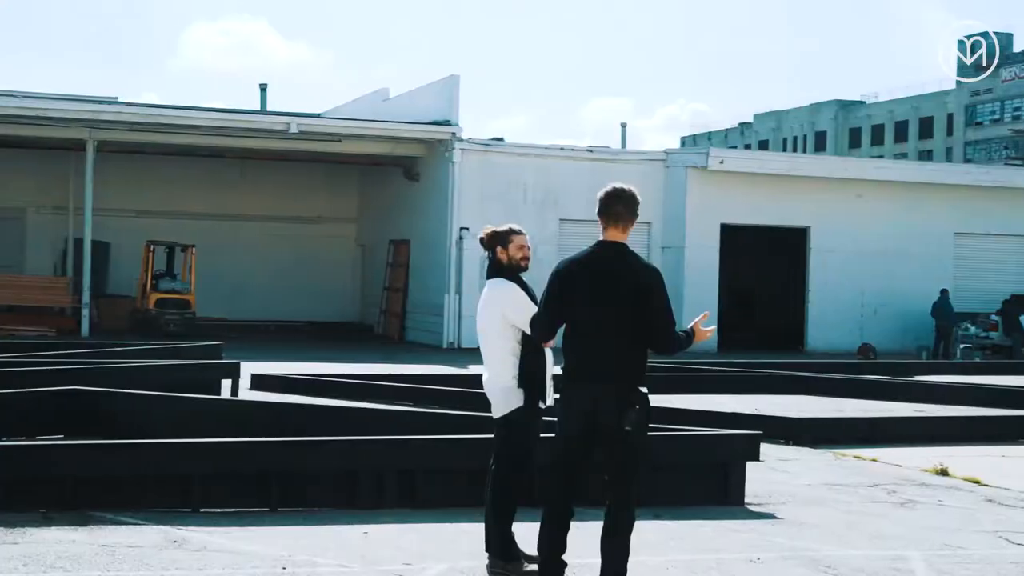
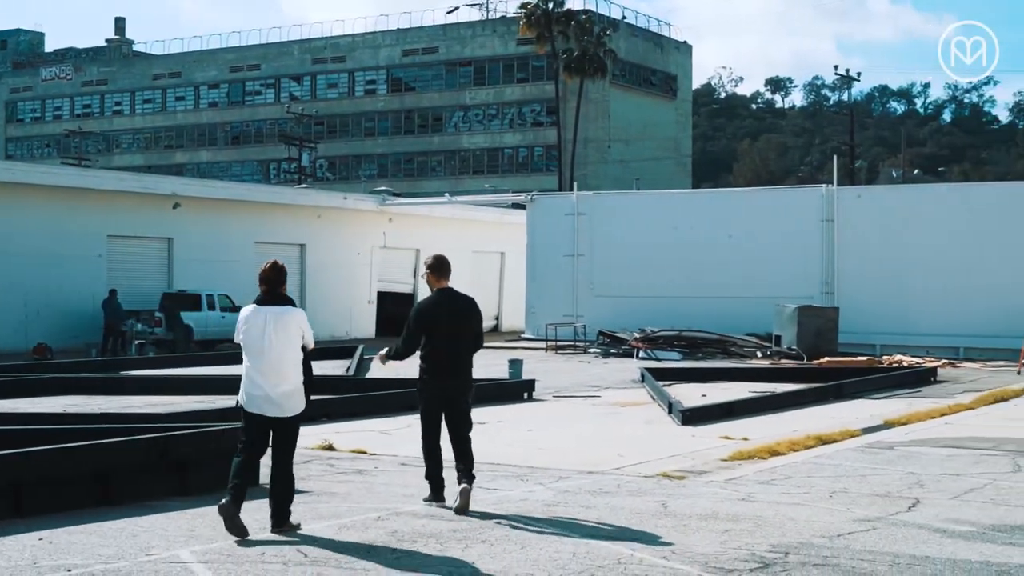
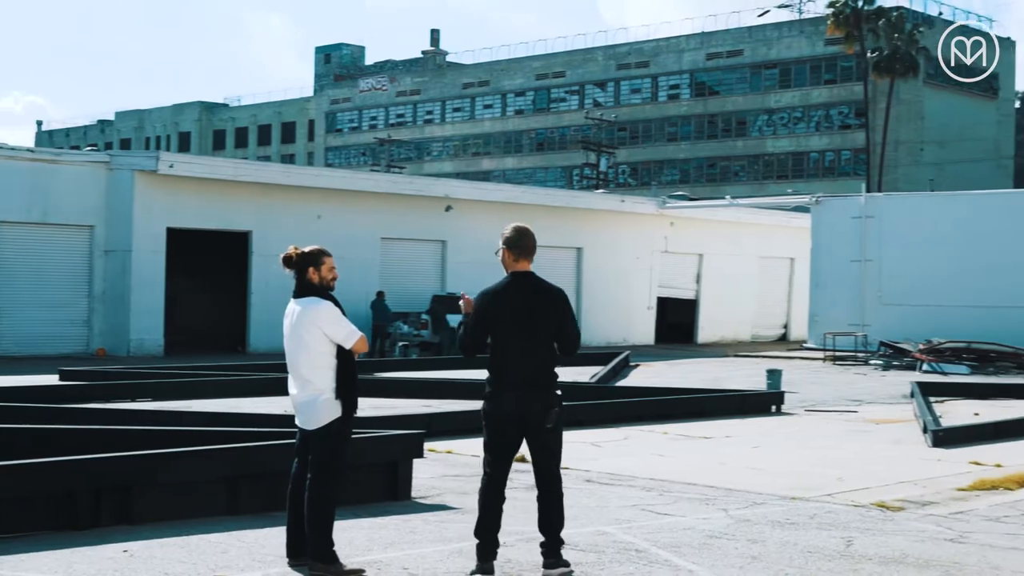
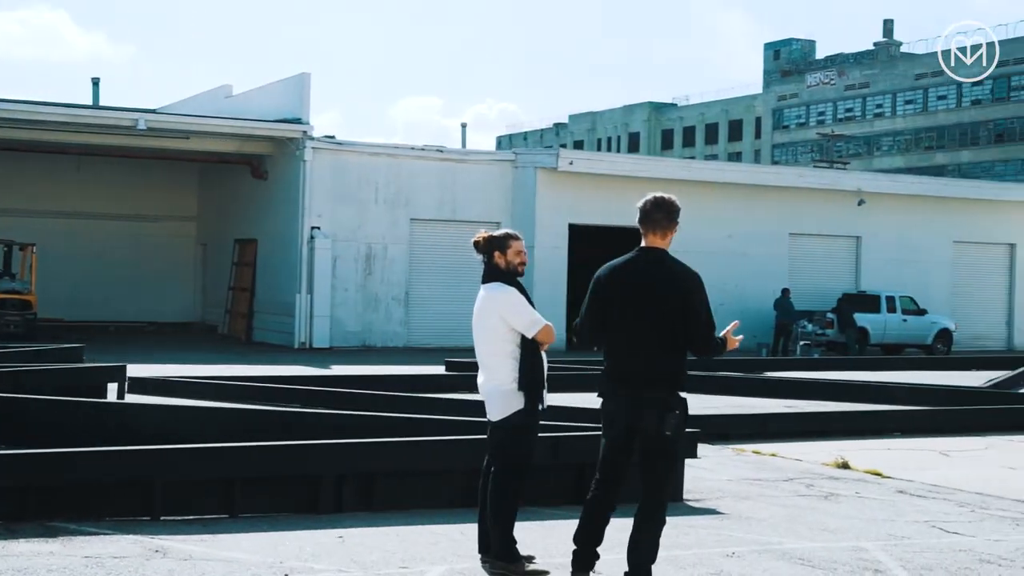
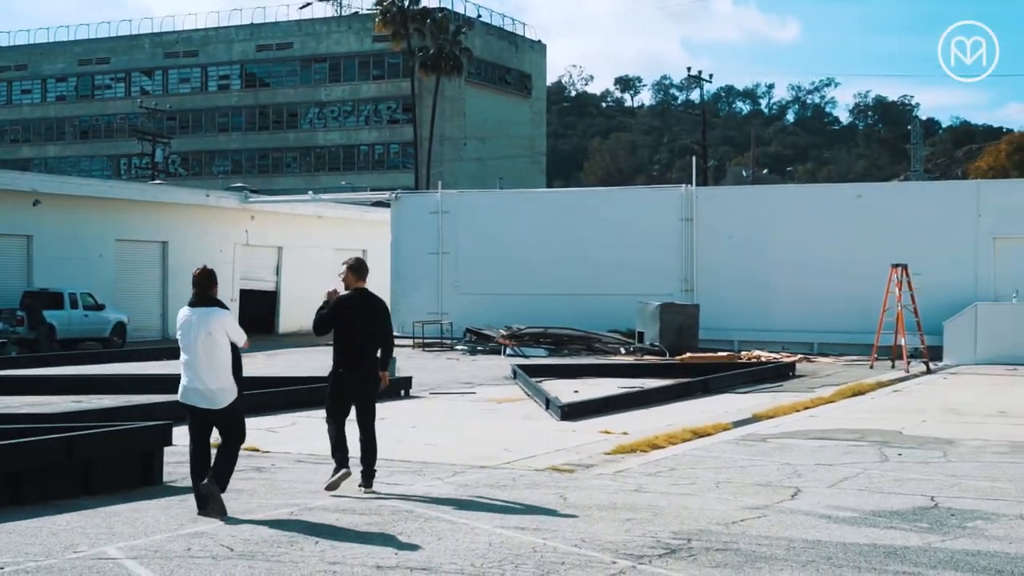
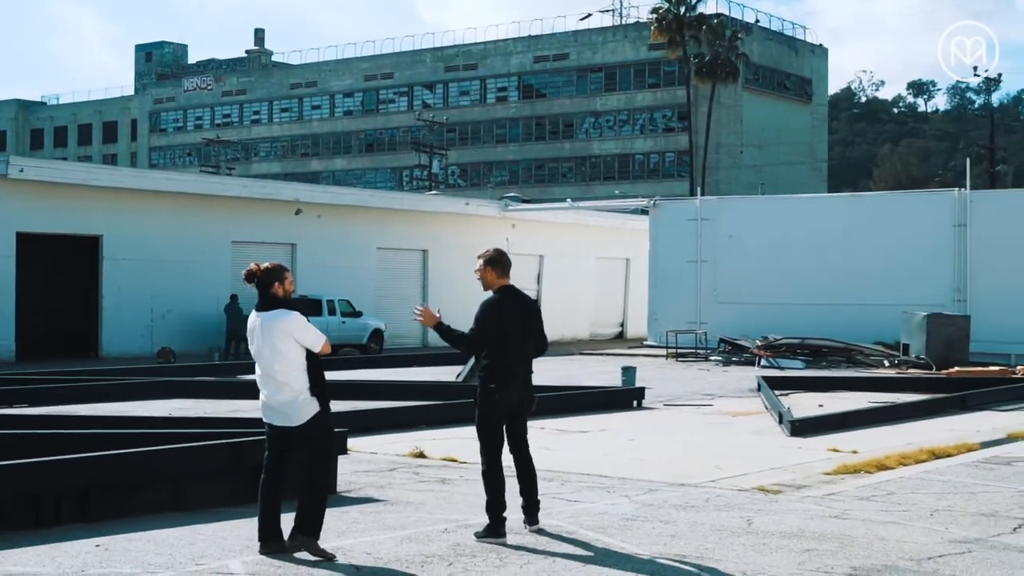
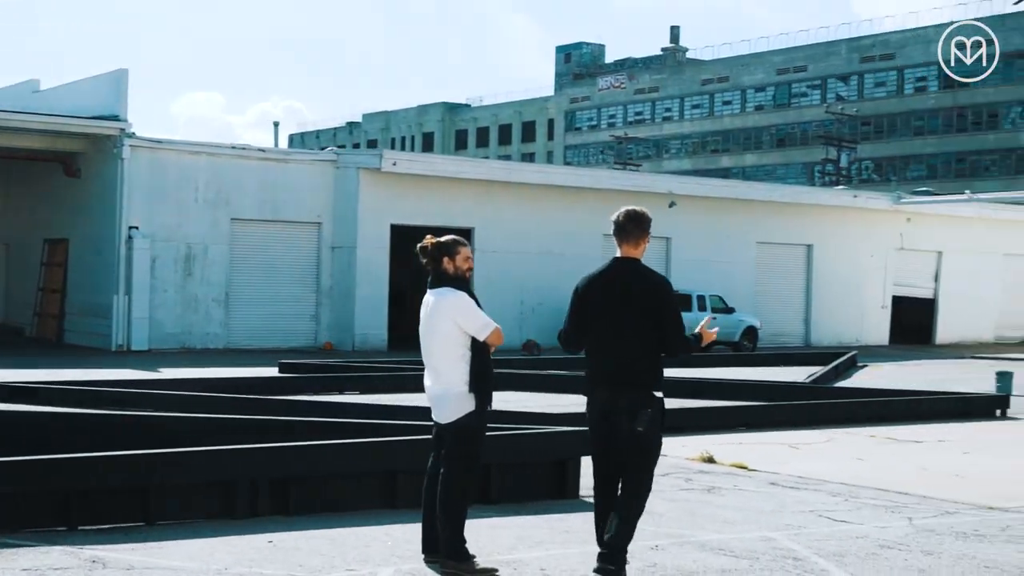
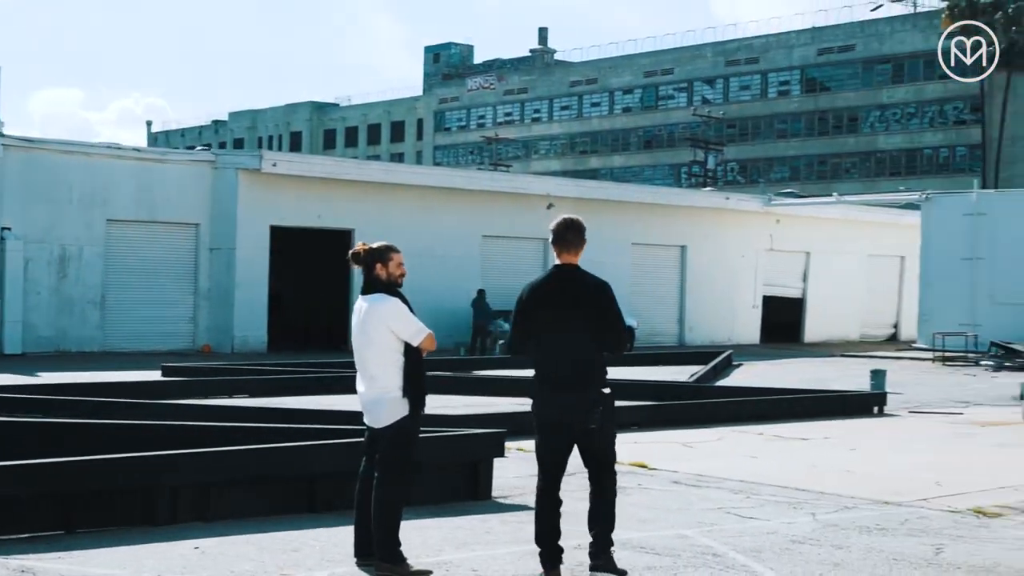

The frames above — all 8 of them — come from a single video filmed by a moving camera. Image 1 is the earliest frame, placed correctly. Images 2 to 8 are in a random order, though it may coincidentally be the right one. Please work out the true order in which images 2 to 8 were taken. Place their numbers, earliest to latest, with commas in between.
4, 7, 8, 3, 6, 2, 5
